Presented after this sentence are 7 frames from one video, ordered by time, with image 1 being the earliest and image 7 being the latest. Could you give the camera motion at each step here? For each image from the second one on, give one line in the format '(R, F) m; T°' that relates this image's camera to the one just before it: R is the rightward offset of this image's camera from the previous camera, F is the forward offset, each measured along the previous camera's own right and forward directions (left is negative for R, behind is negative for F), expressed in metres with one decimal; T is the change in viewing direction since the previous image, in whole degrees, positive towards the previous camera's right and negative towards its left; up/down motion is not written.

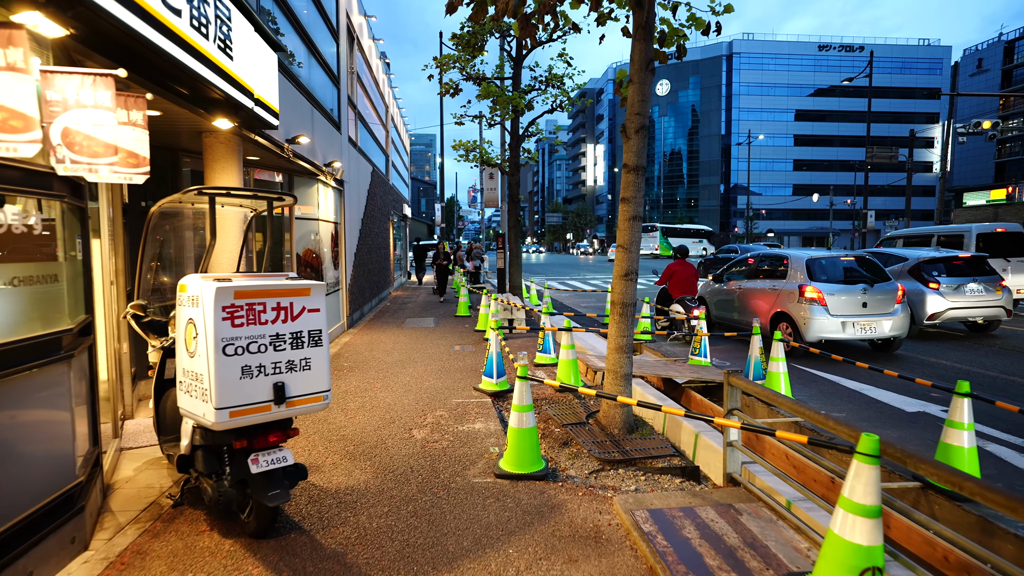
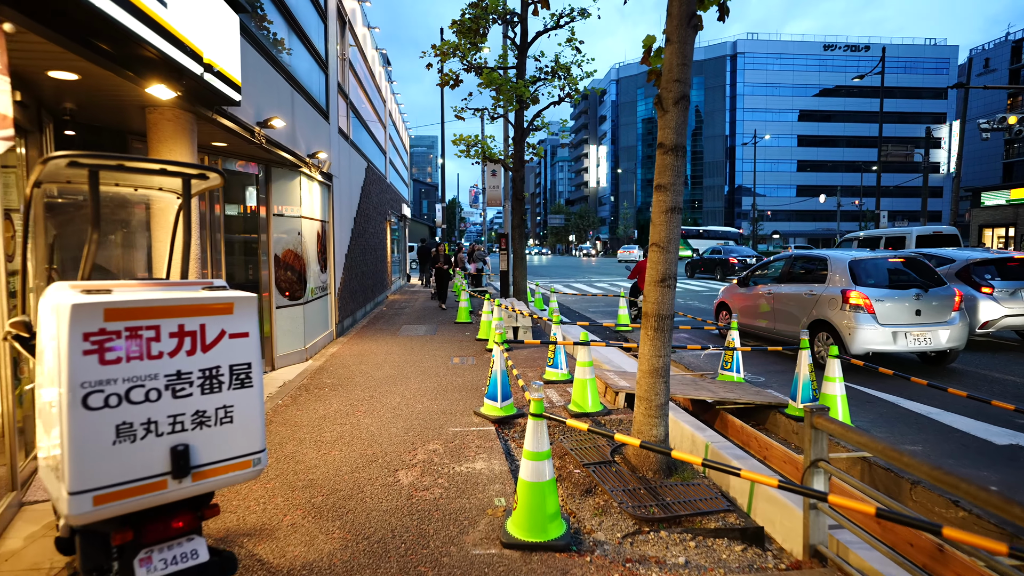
(-0.1, +1.0) m; 0°
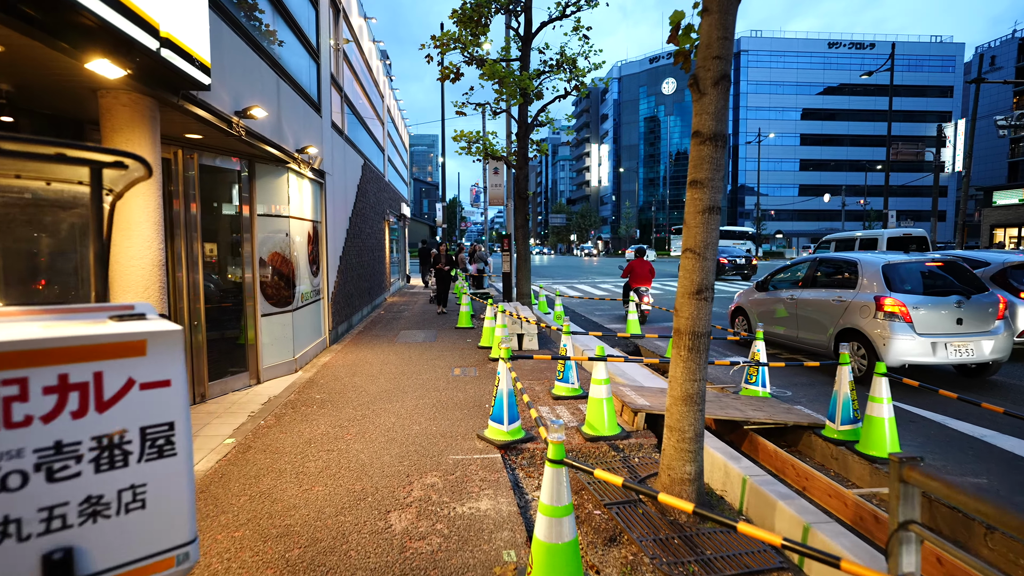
(-0.1, +0.6) m; 0°
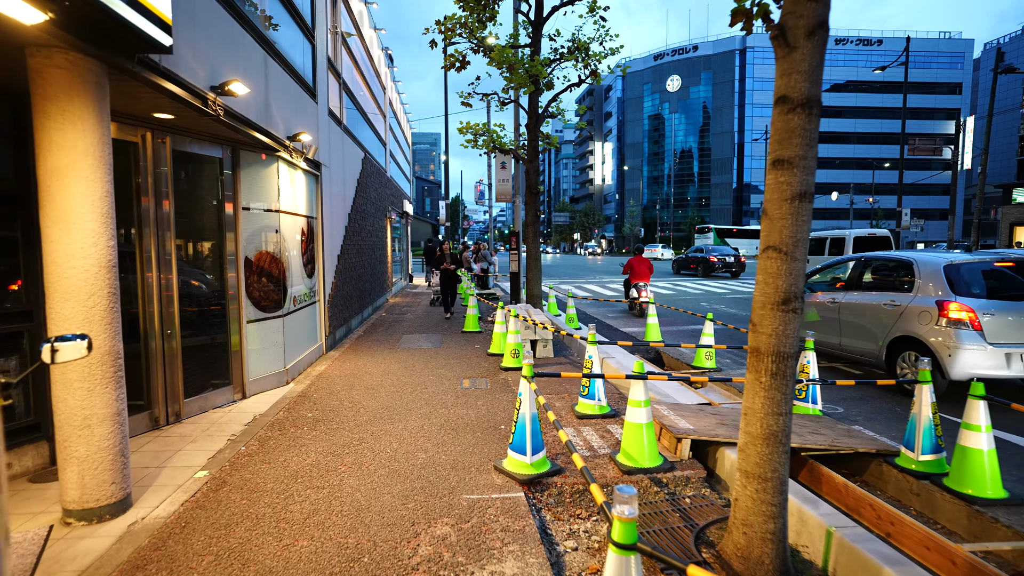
(-0.2, +0.8) m; 0°
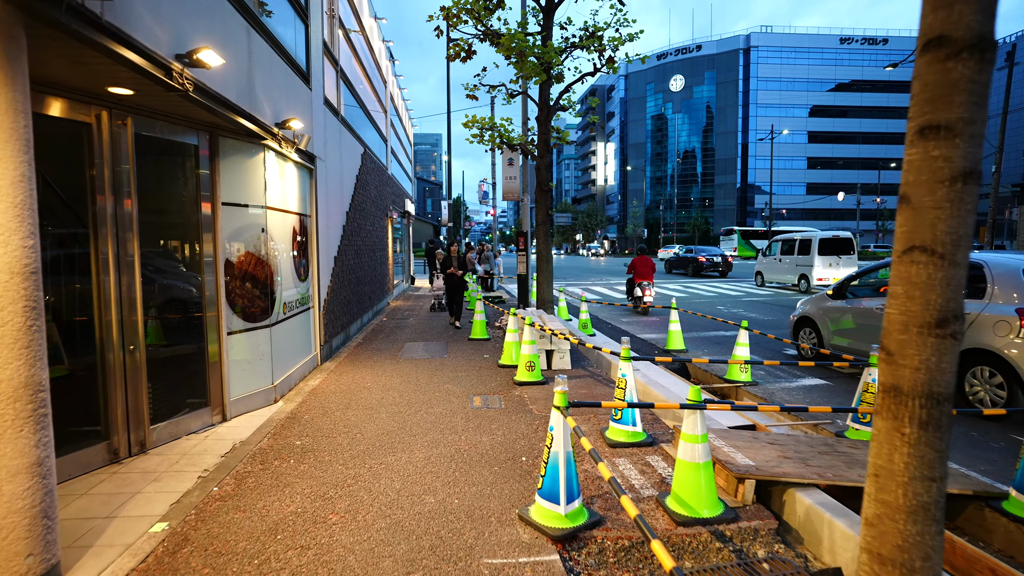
(-0.2, +0.8) m; 0°
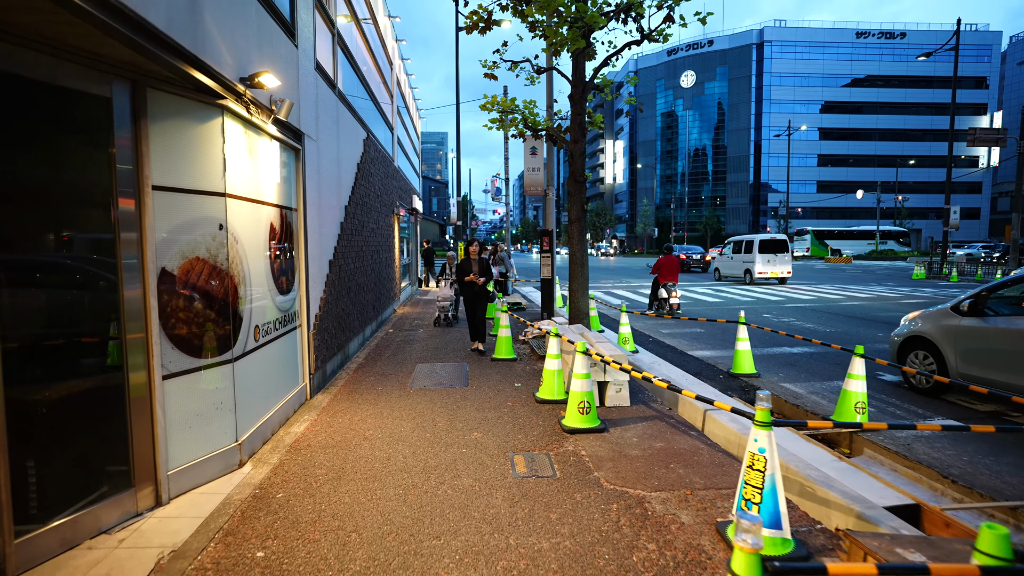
(-0.4, +1.7) m; 0°
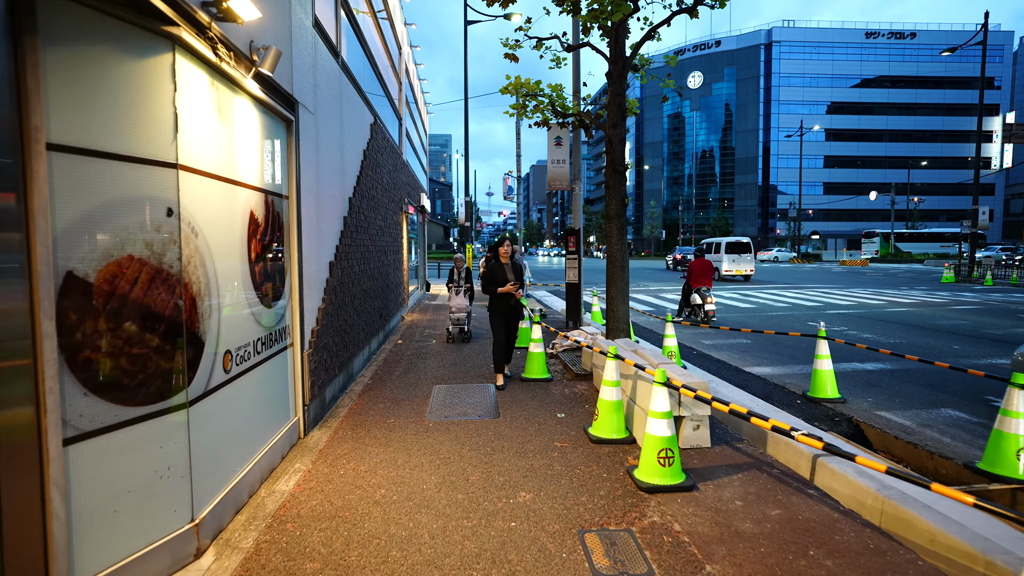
(-0.4, +1.3) m; 0°
